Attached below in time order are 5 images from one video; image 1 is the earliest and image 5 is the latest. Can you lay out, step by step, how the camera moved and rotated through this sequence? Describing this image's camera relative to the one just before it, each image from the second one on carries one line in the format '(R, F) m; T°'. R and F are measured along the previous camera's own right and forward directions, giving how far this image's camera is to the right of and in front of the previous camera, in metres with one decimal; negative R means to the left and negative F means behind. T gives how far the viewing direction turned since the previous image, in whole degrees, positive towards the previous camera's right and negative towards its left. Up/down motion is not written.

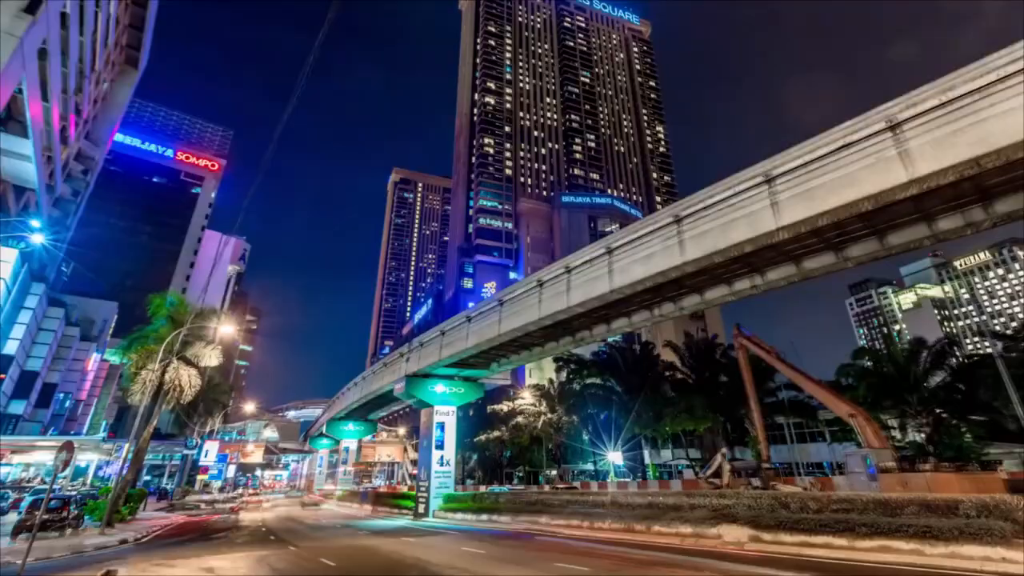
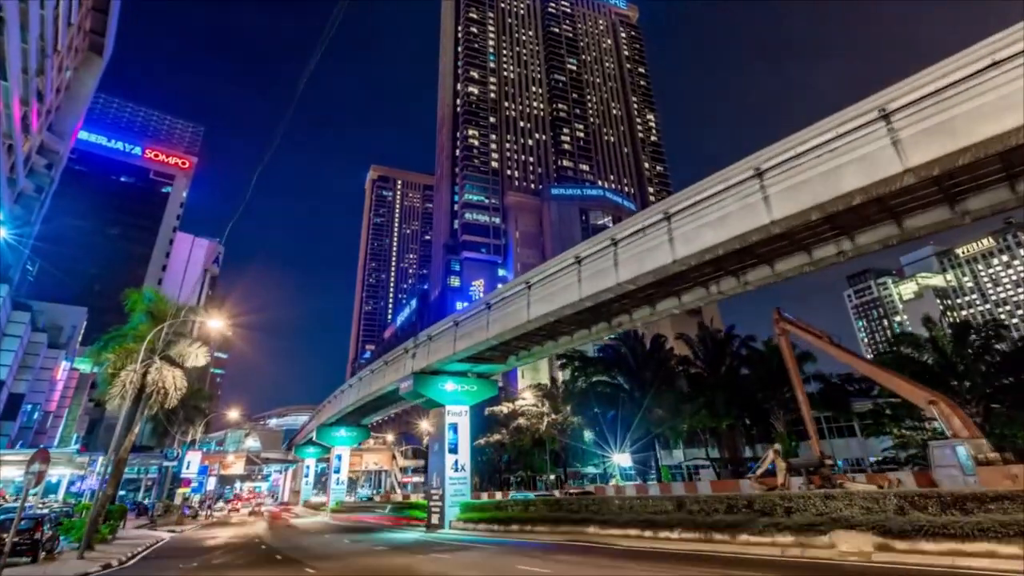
(-1.9, +2.4) m; +2°
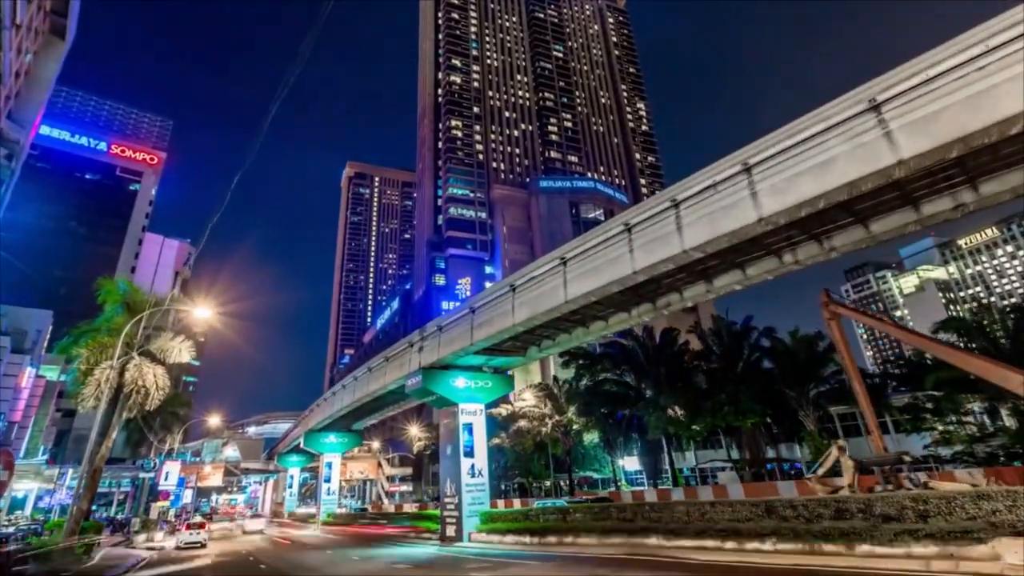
(-2.0, +2.4) m; +2°
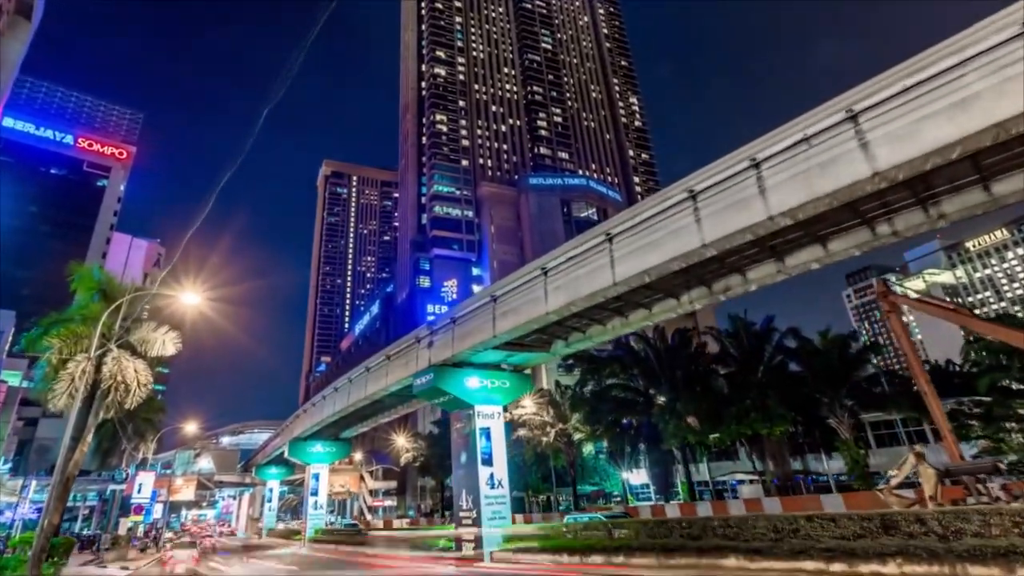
(-2.0, +2.2) m; +2°
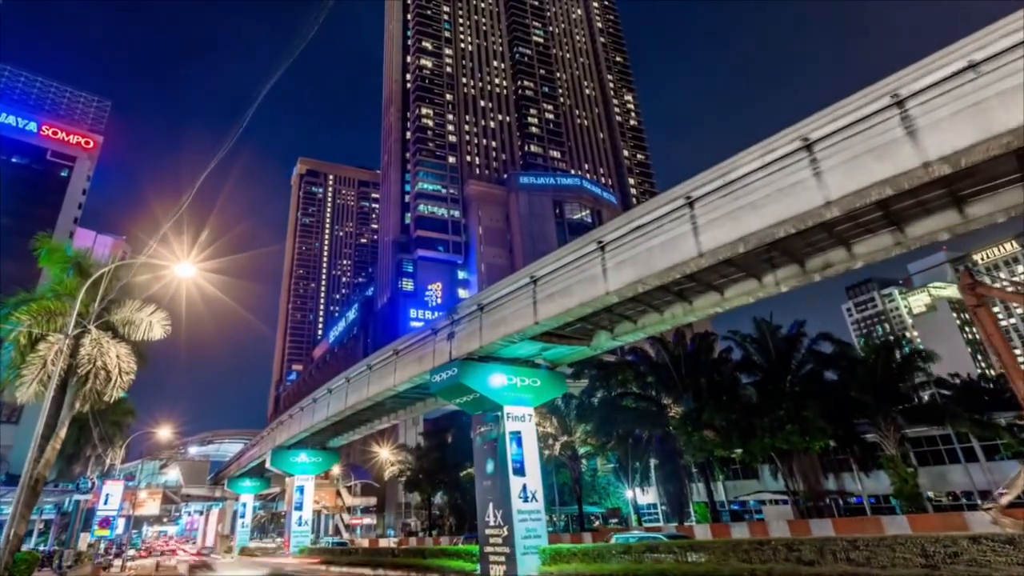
(-2.6, +2.6) m; +3°
